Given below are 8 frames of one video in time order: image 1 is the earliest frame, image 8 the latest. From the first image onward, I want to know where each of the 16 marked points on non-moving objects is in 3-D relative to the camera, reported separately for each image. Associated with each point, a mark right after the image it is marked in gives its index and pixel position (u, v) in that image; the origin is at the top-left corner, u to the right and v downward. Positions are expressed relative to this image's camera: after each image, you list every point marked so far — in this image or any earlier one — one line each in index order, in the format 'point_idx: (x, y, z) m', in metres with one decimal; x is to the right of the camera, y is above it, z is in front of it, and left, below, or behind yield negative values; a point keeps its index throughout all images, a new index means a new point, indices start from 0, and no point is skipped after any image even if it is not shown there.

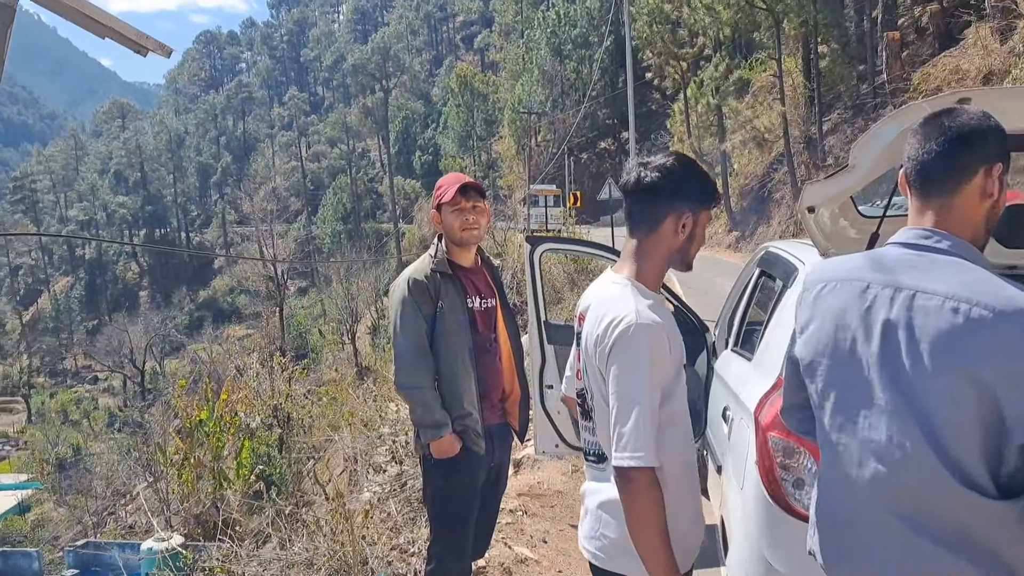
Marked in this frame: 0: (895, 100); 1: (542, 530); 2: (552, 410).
0: (+9.3, +4.6, +19.8) m
1: (+0.2, -1.3, +4.4) m
2: (+0.2, -0.7, +4.6) m
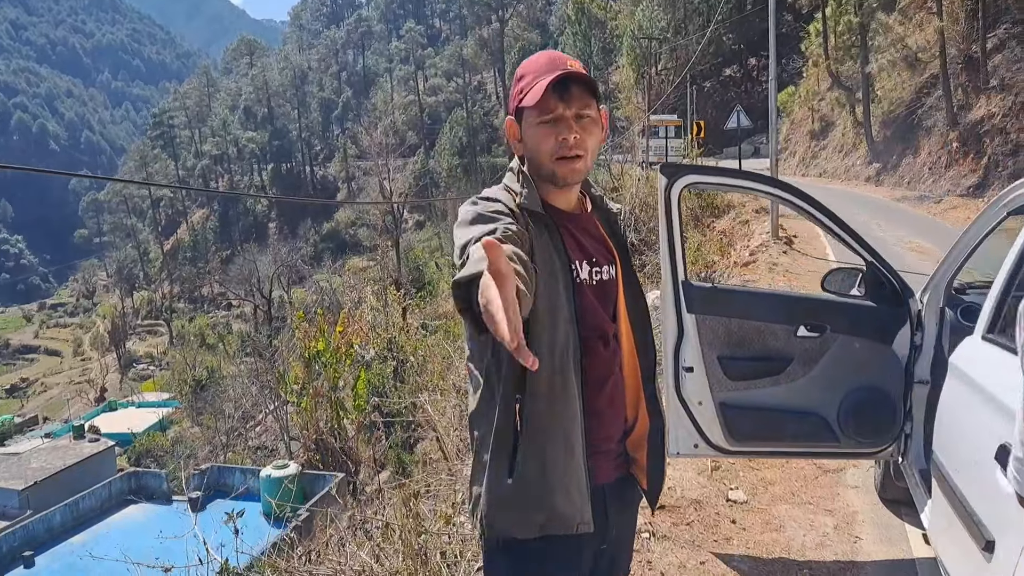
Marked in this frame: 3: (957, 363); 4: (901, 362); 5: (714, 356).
0: (+12.0, +5.9, +16.7) m
1: (+0.7, -1.1, +3.3) m
2: (+0.8, -0.5, +3.5) m
3: (+1.8, -0.4, +2.9) m
4: (+1.7, -0.3, +3.6) m
5: (+0.9, -0.3, +3.6) m
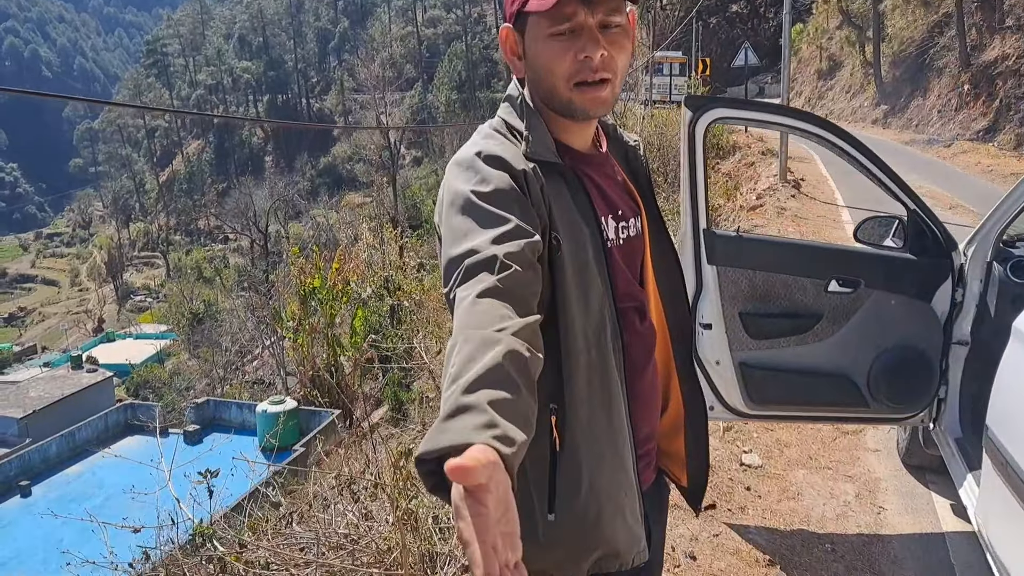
0: (+12.1, +6.9, +15.9) m
1: (+0.7, -0.9, +3.0) m
2: (+0.8, -0.3, +3.2) m
3: (+1.8, -0.2, +2.6) m
4: (+1.7, -0.1, +3.3) m
5: (+0.9, -0.1, +3.2) m
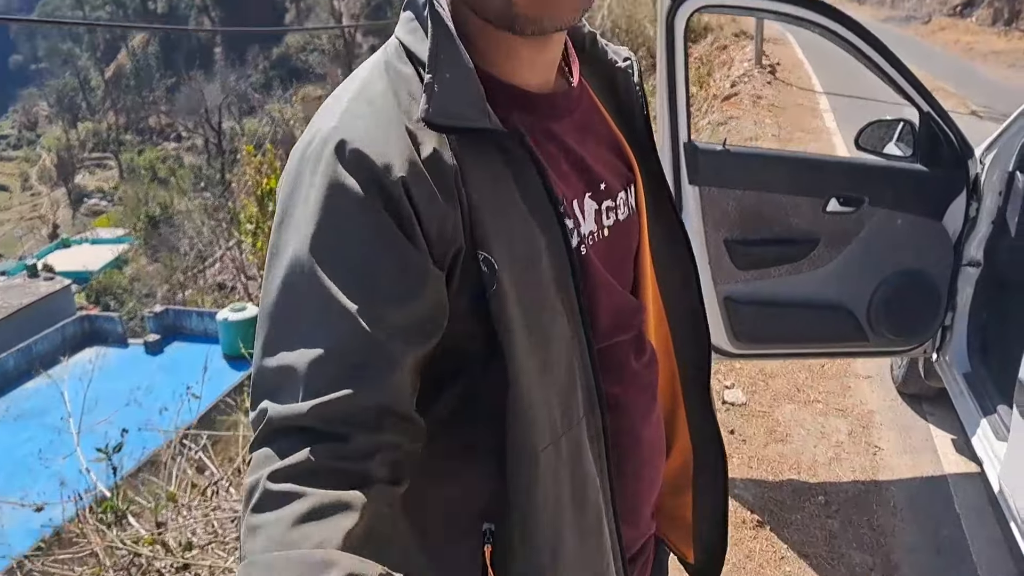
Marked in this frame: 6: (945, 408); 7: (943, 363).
0: (+11.1, +9.1, +14.8) m
1: (+0.5, -0.7, +2.7) m
2: (+0.6, 0.0, +2.7) m
3: (+1.6, 0.0, +2.2) m
4: (+1.6, +0.2, +2.8) m
5: (+0.7, +0.2, +2.8) m
6: (+1.7, -0.5, +3.3) m
7: (+1.6, -0.3, +2.9) m
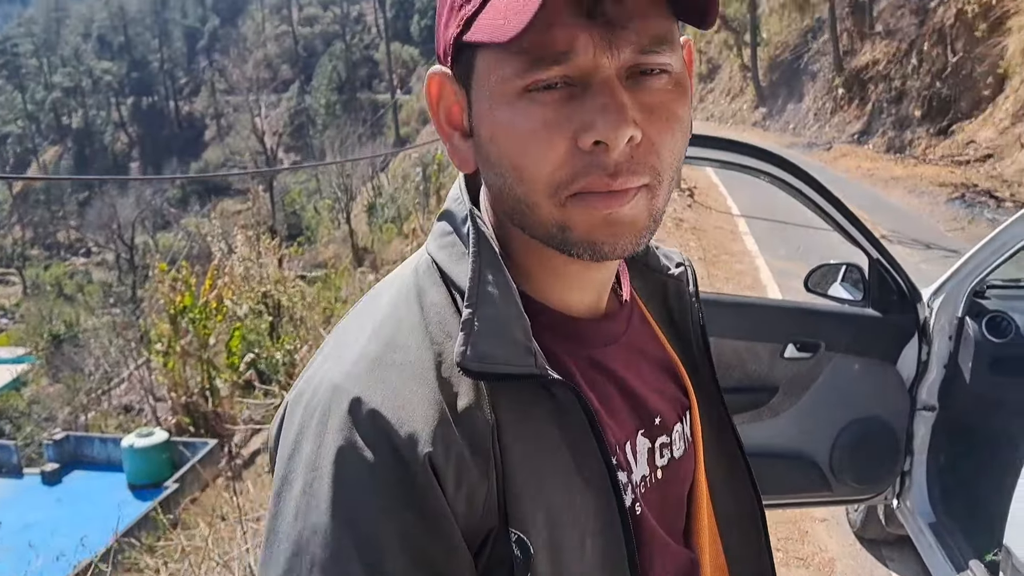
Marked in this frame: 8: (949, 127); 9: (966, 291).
0: (+9.6, +7.0, +16.8) m
1: (+0.4, -1.2, +2.4) m
2: (+0.4, -0.5, +2.6) m
3: (+1.5, -0.4, +2.2) m
4: (+1.4, -0.3, +2.8) m
5: (+0.5, -0.3, +2.7) m
6: (+1.5, -1.0, +3.1) m
7: (+1.4, -0.8, +2.8) m
8: (+8.0, +2.9, +14.8) m
9: (+1.6, 0.0, +2.9) m
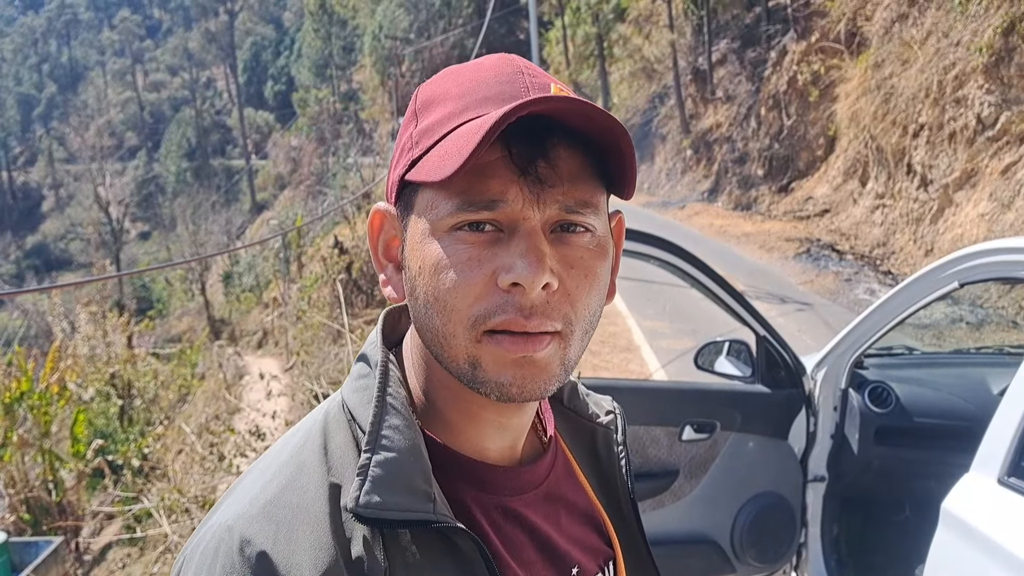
0: (+6.4, +6.0, +18.4) m
1: (+0.1, -1.4, +2.2) m
2: (+0.1, -0.8, +2.4) m
3: (+1.2, -0.6, +2.2) m
4: (+1.0, -0.6, +2.8) m
5: (+0.2, -0.6, +2.5) m
6: (+1.1, -1.3, +3.1) m
7: (+1.0, -1.0, +2.7) m
8: (+5.4, +2.0, +15.9) m
9: (+1.2, -0.3, +2.9) m
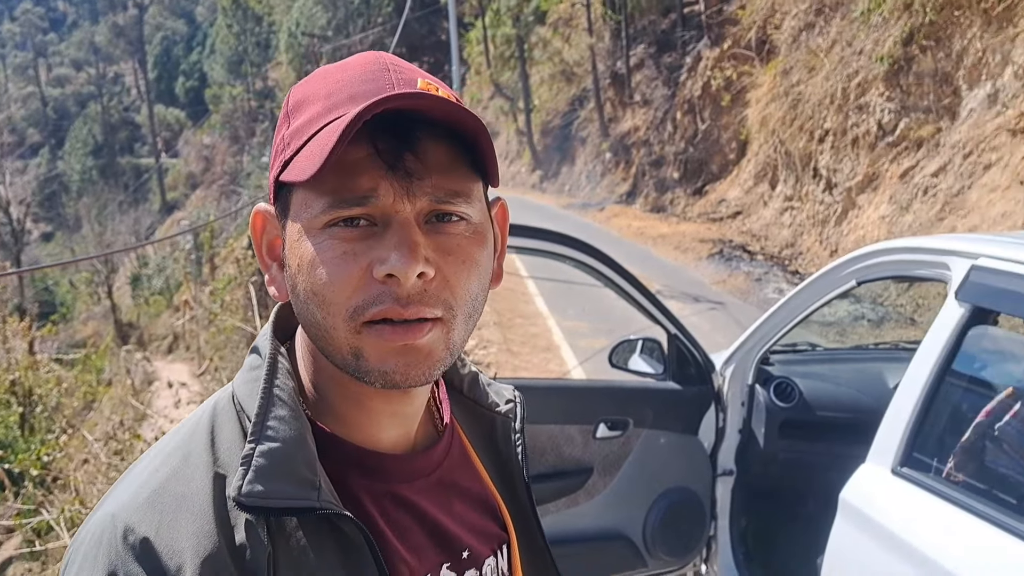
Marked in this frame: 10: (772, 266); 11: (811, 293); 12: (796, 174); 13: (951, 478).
0: (+4.6, +6.0, +18.9) m
1: (-0.1, -1.4, +2.1) m
2: (-0.2, -0.8, +2.4) m
3: (+0.9, -0.6, +2.3) m
4: (+0.7, -0.6, +2.8) m
5: (-0.1, -0.6, +2.5) m
6: (+0.8, -1.3, +3.1) m
7: (+0.7, -1.0, +2.8) m
8: (+3.9, +2.0, +16.3) m
9: (+0.9, -0.3, +3.0) m
10: (+3.3, +0.3, +10.2) m
11: (+1.0, 0.0, +2.8) m
12: (+4.4, +1.8, +12.5) m
13: (+1.1, -0.5, +2.0) m
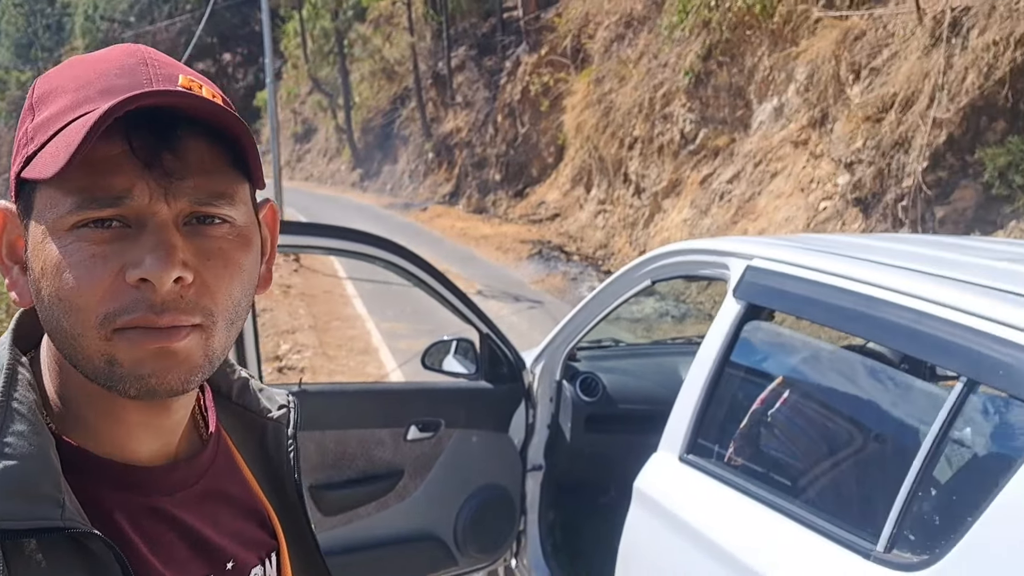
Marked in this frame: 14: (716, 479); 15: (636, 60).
0: (+0.4, +6.0, +19.4) m
1: (-0.7, -1.4, +2.0) m
2: (-0.7, -0.8, +2.2) m
3: (+0.4, -0.6, +2.4) m
4: (0.0, -0.6, +2.9) m
5: (-0.7, -0.6, +2.4) m
6: (+0.1, -1.3, +3.2) m
7: (0.0, -1.0, +2.9) m
8: (+0.3, +2.0, +16.7) m
9: (+0.2, -0.3, +3.1) m
10: (+1.0, +0.3, +10.7) m
11: (+0.4, 0.0, +2.9) m
12: (+1.6, +1.8, +13.1) m
13: (+0.6, -0.5, +2.2) m
14: (+0.6, -0.5, +2.2) m
15: (+2.1, +3.8, +13.2) m
